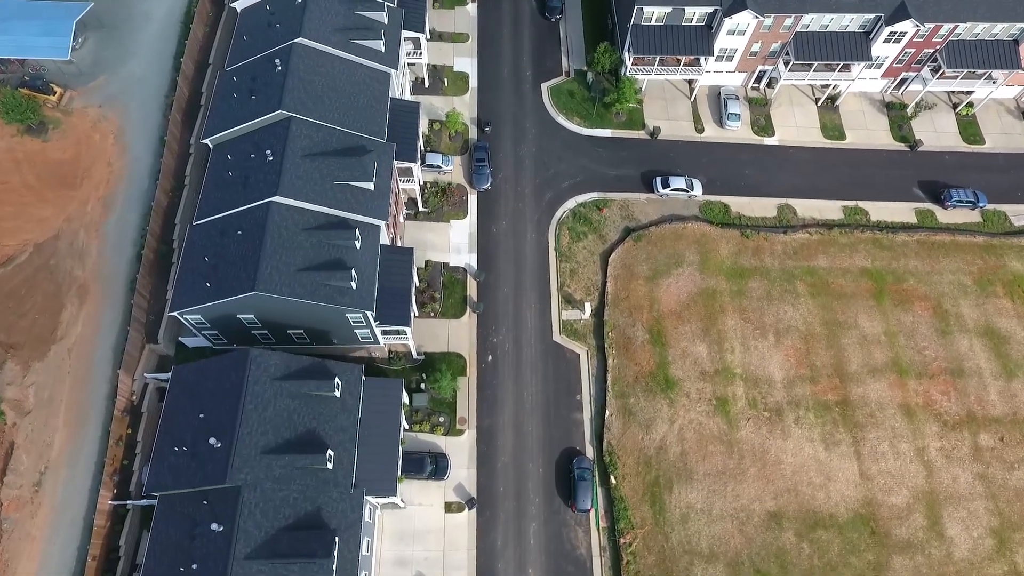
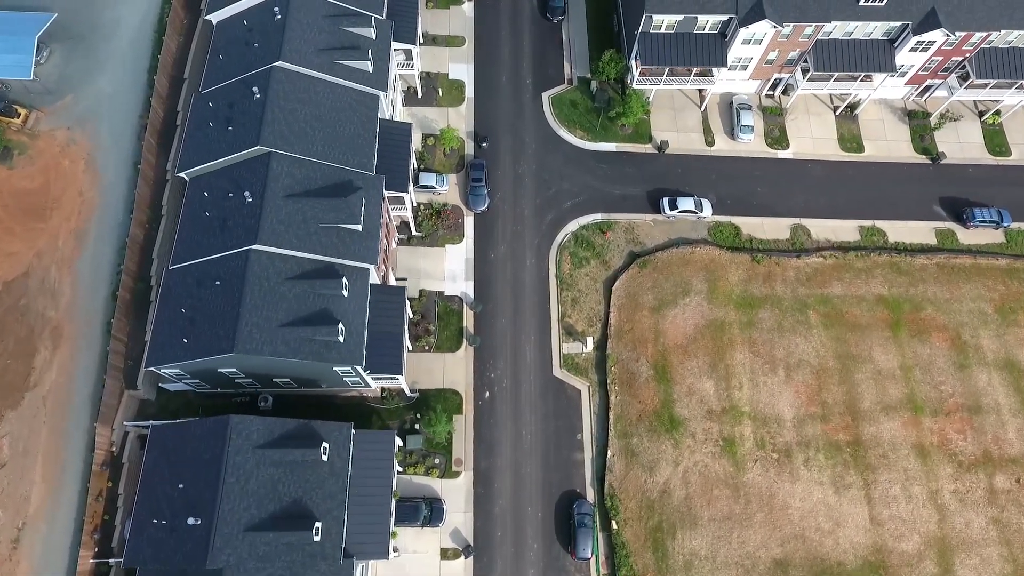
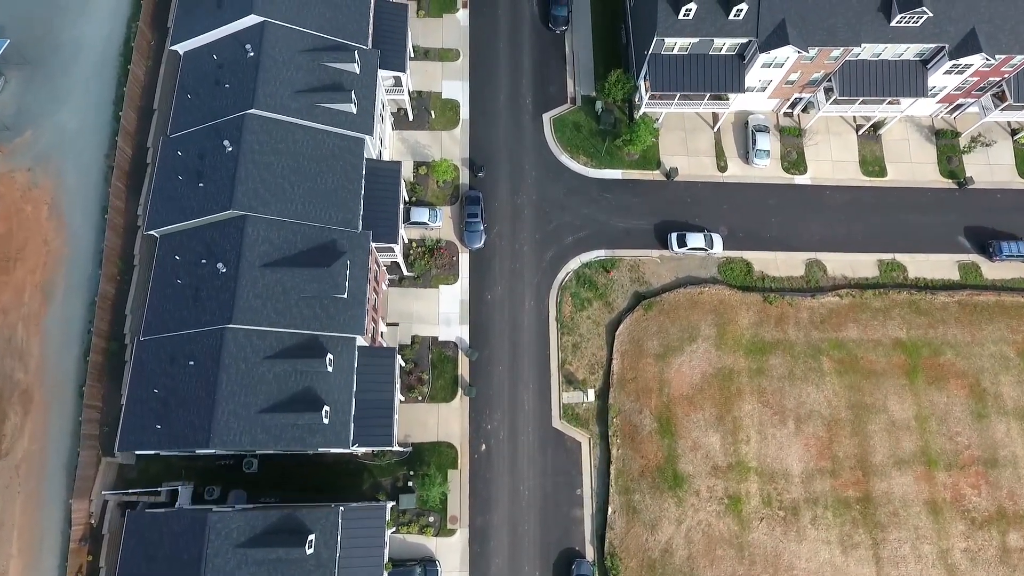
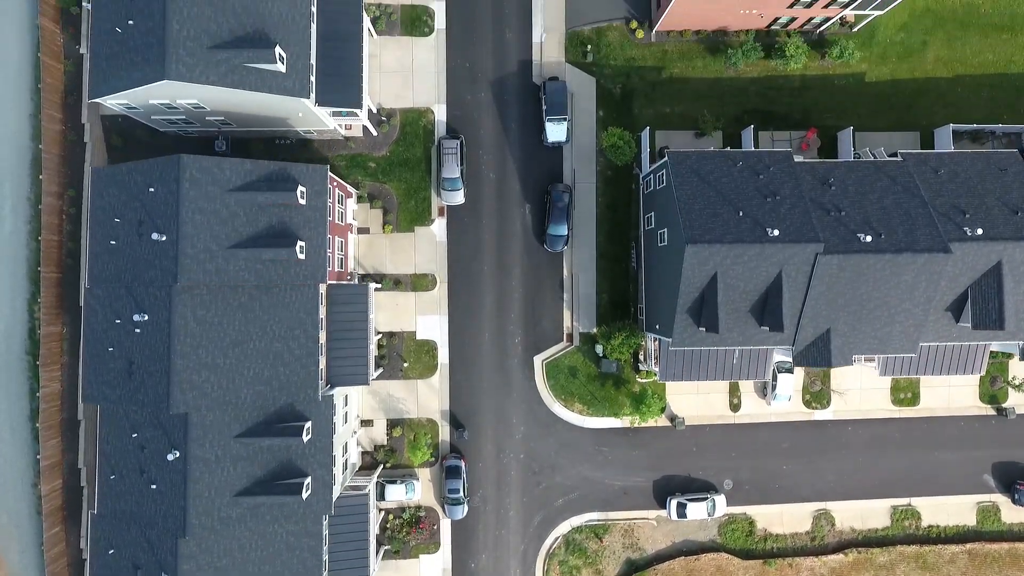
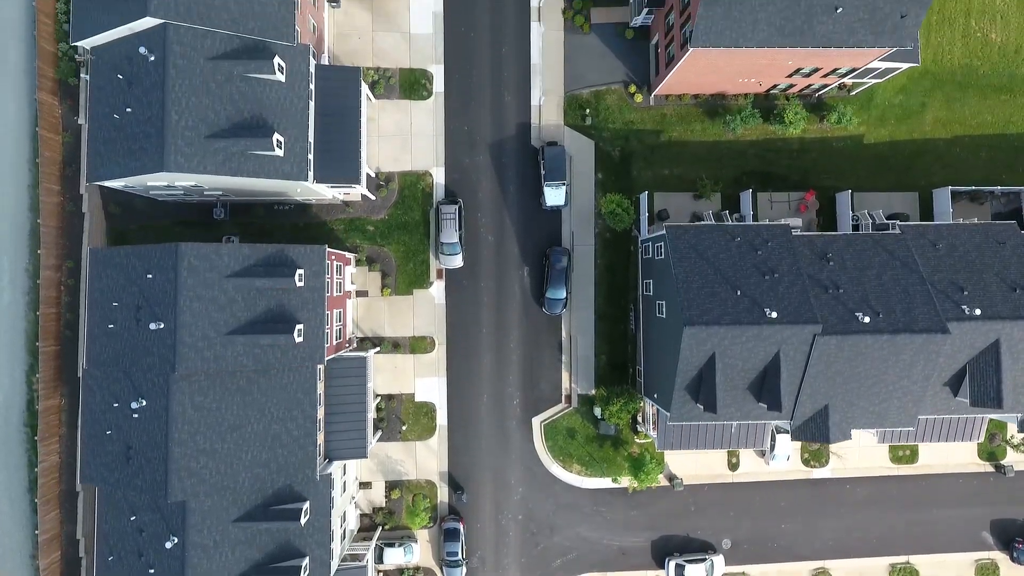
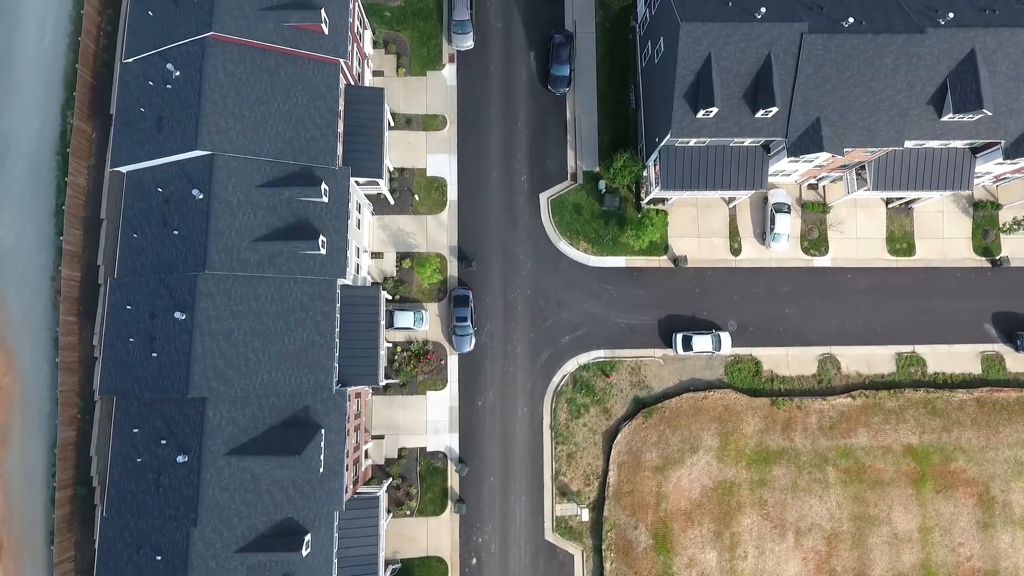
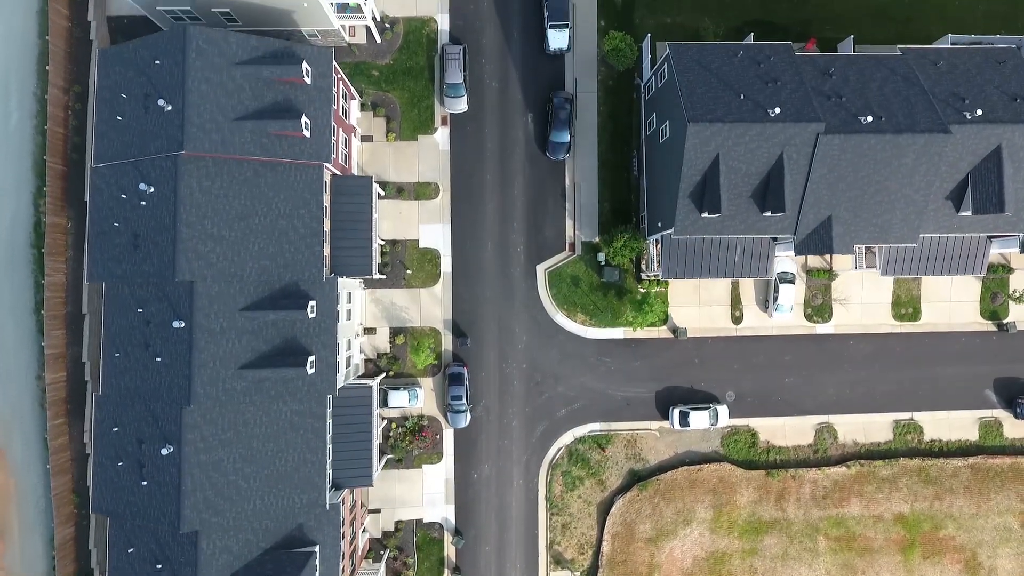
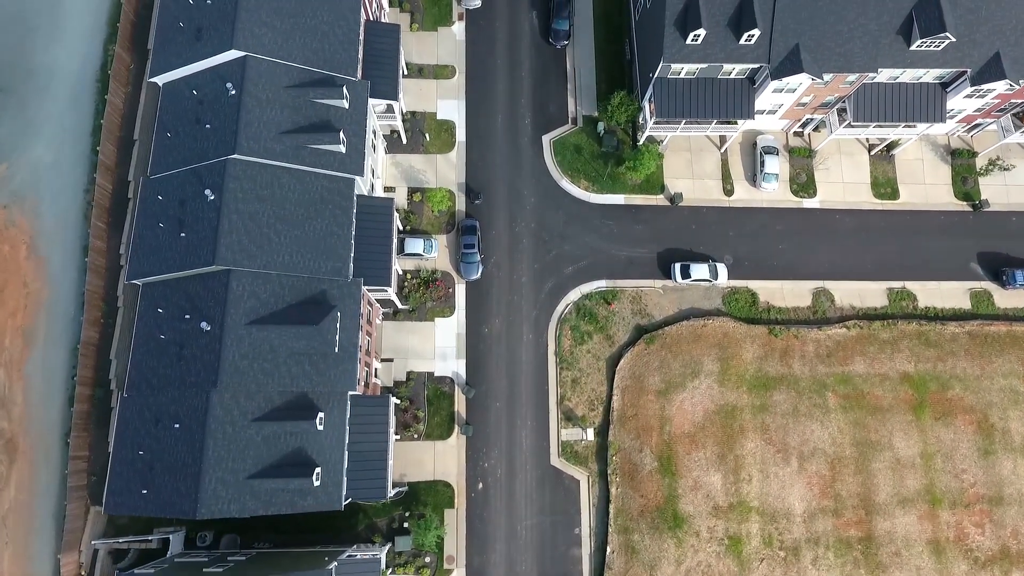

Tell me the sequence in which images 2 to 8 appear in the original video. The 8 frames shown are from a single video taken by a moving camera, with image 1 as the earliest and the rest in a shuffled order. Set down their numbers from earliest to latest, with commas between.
2, 3, 8, 6, 7, 4, 5
